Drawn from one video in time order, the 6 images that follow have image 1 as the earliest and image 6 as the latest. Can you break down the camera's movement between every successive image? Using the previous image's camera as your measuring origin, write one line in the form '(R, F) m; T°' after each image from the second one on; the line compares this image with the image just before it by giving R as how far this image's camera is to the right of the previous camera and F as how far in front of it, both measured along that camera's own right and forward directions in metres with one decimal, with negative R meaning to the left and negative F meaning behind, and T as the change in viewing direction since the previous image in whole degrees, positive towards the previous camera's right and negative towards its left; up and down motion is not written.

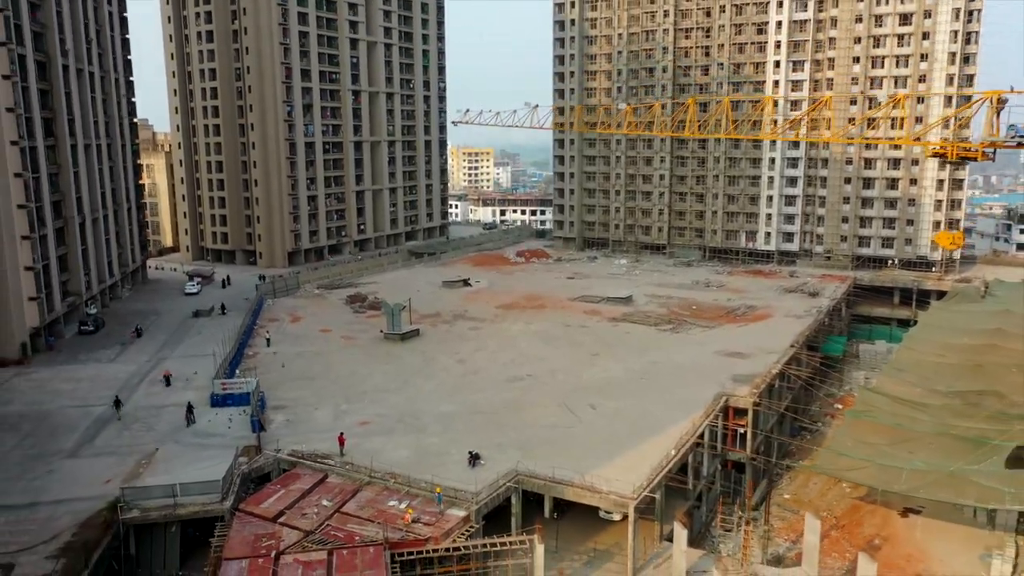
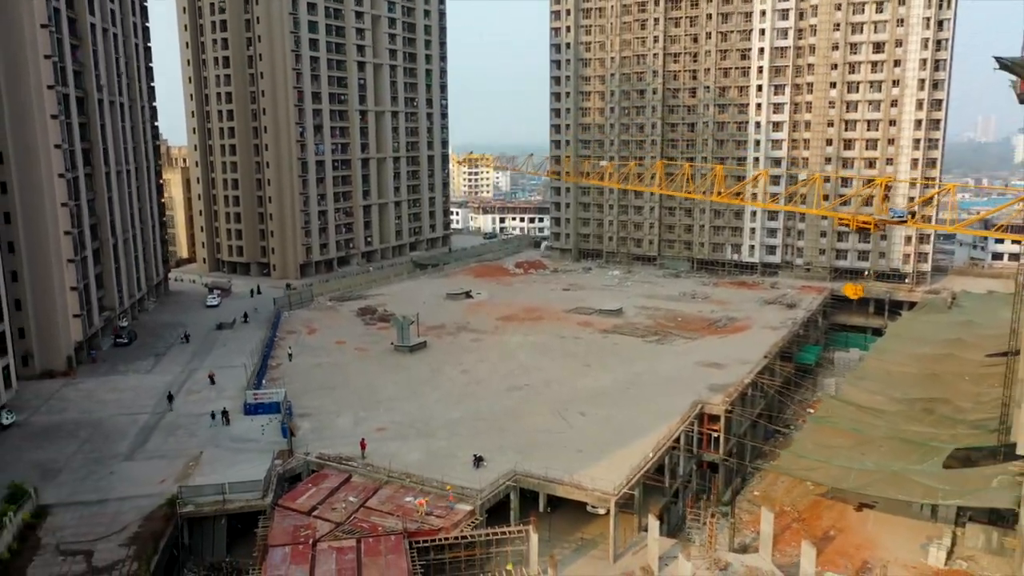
(0.0, -5.2) m; 0°
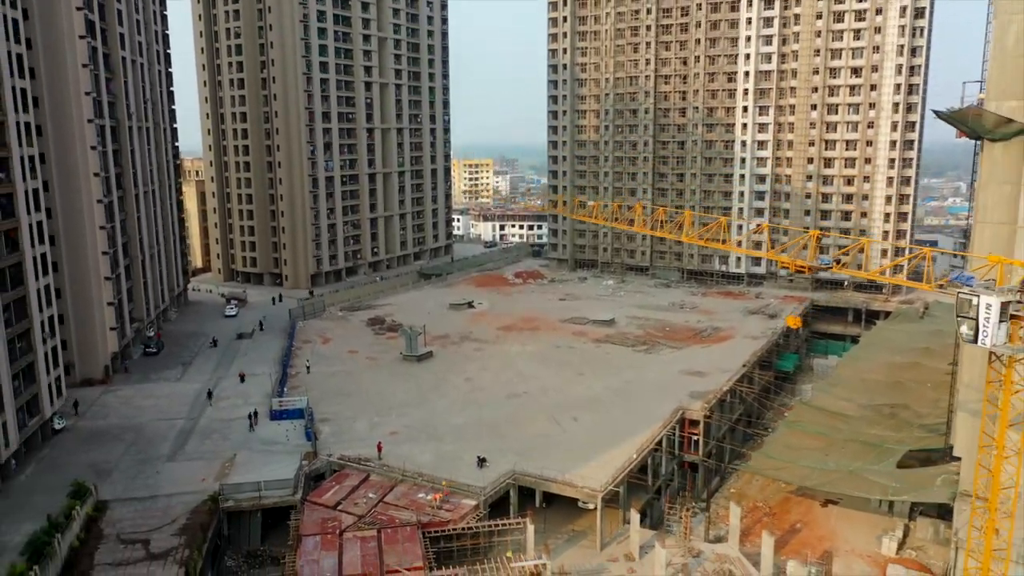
(0.0, -5.0) m; 0°
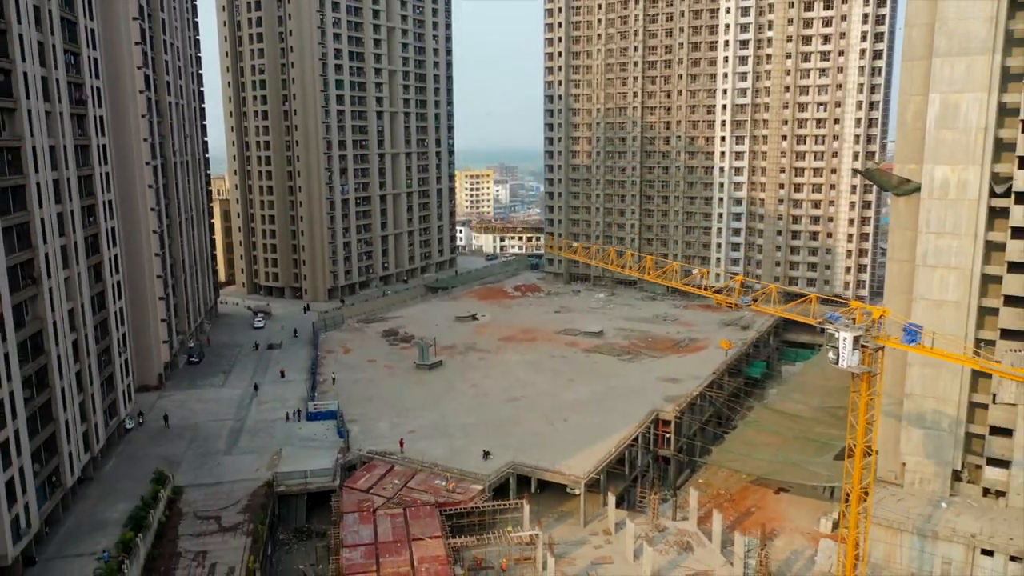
(+0.1, -9.1) m; 0°
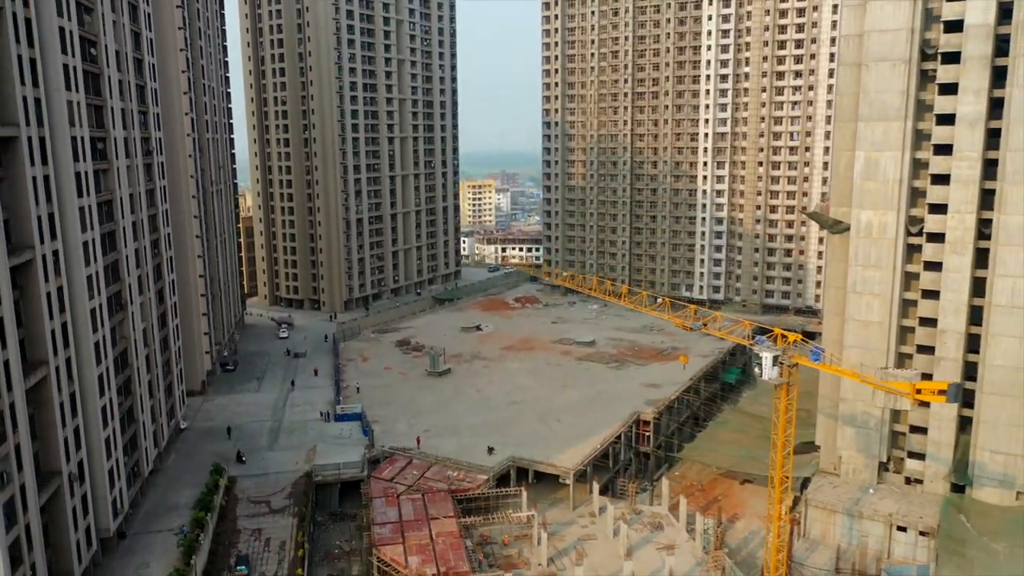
(+0.1, -9.4) m; 0°
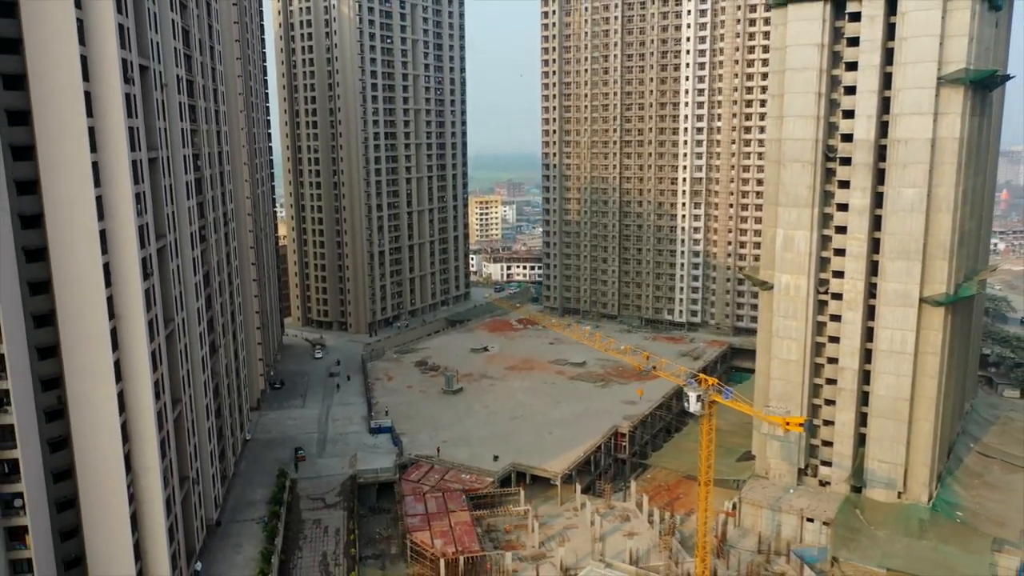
(+0.6, -16.0) m; -1°
